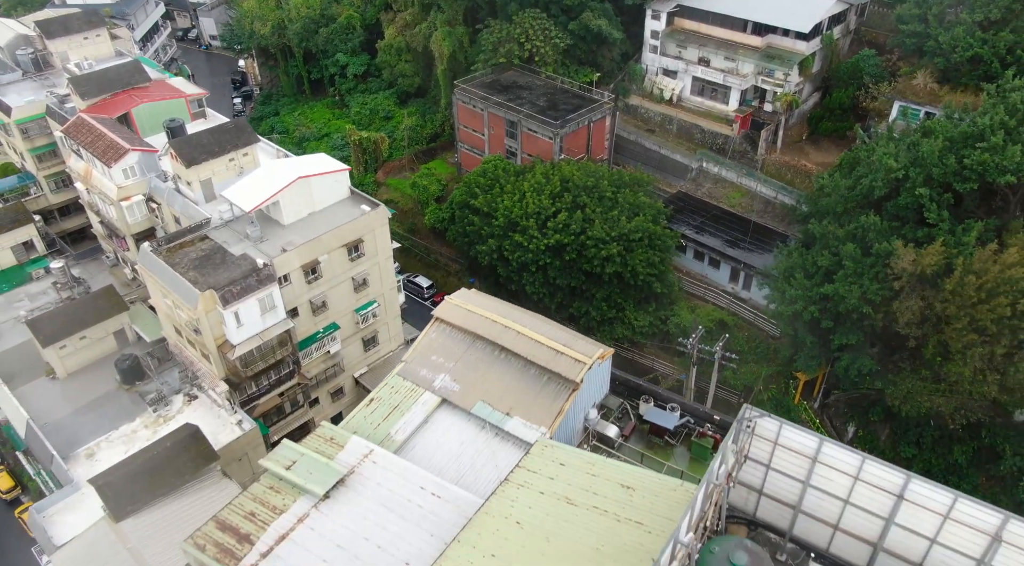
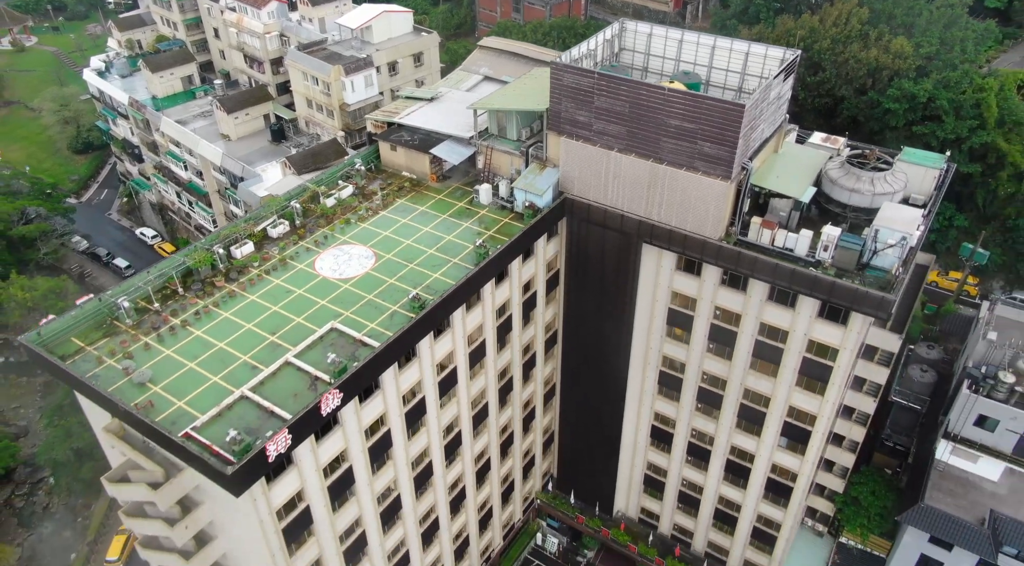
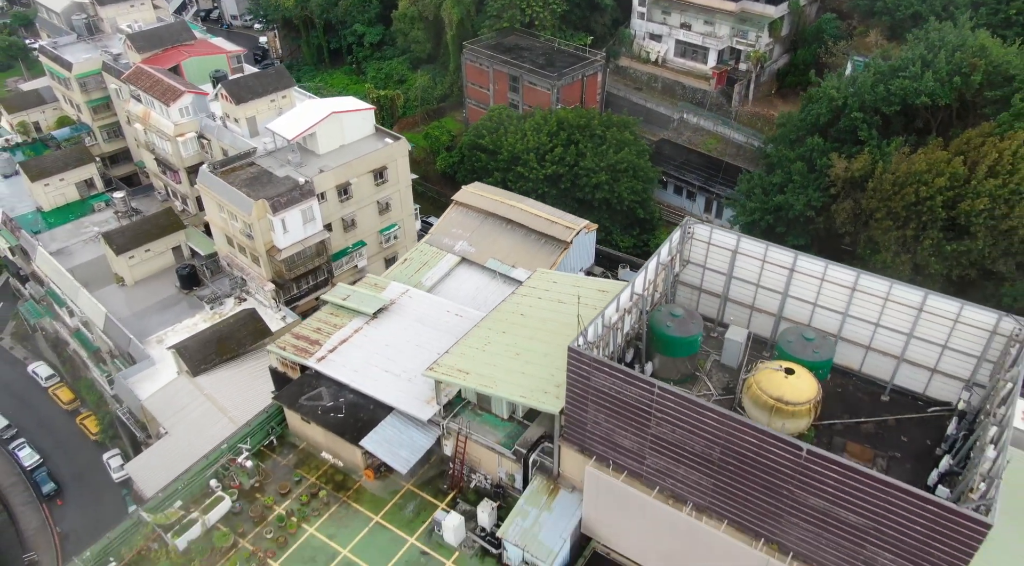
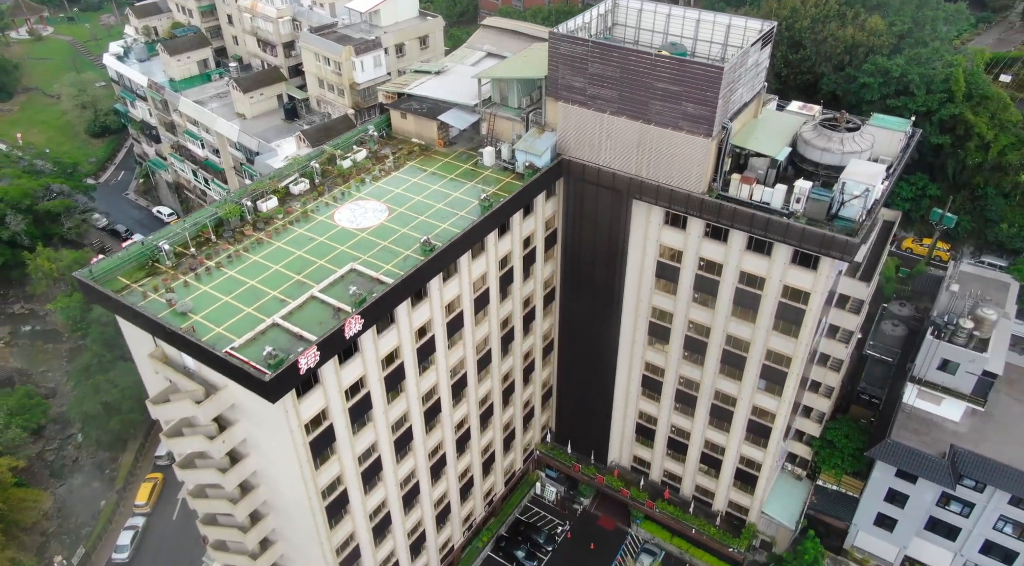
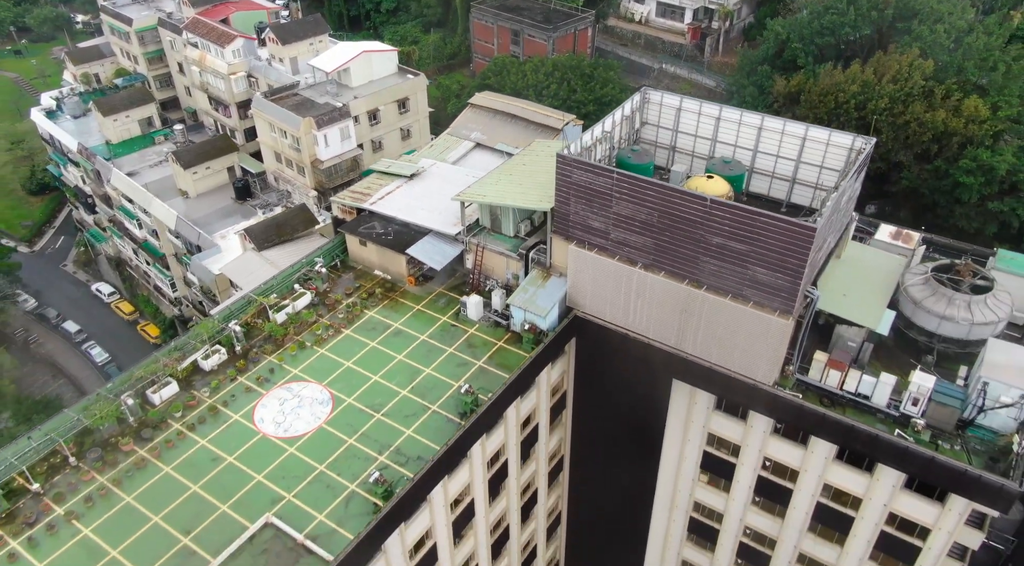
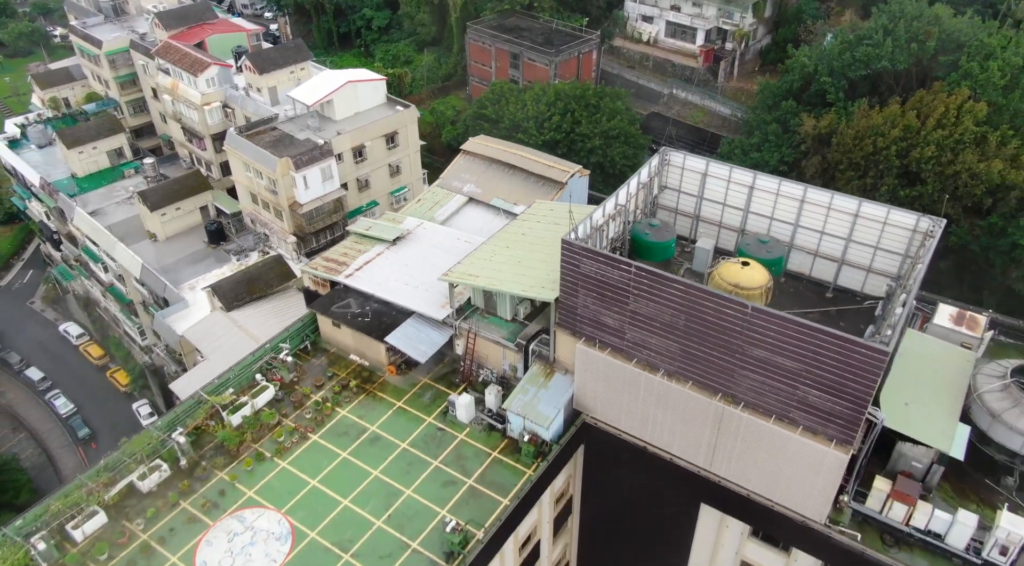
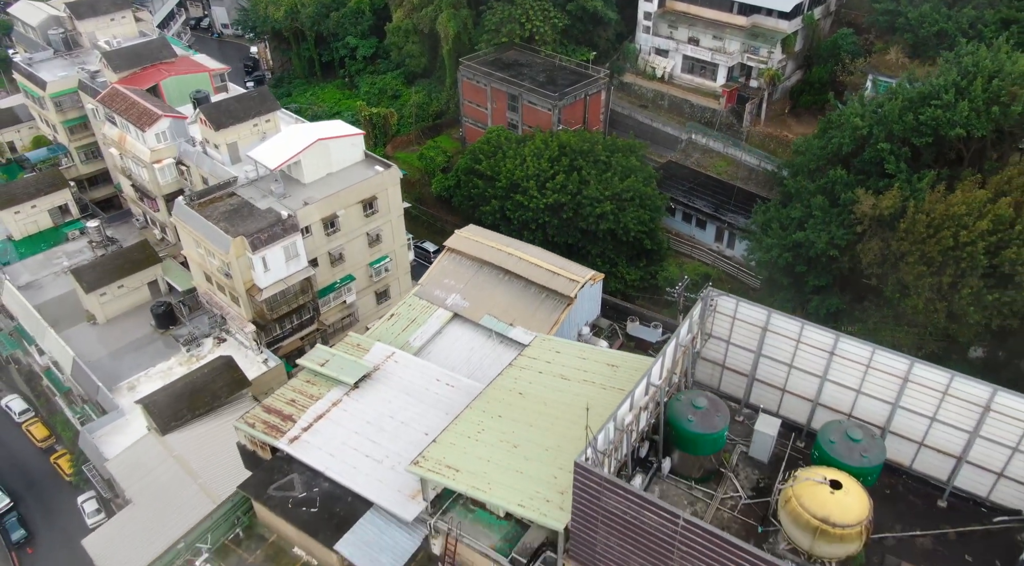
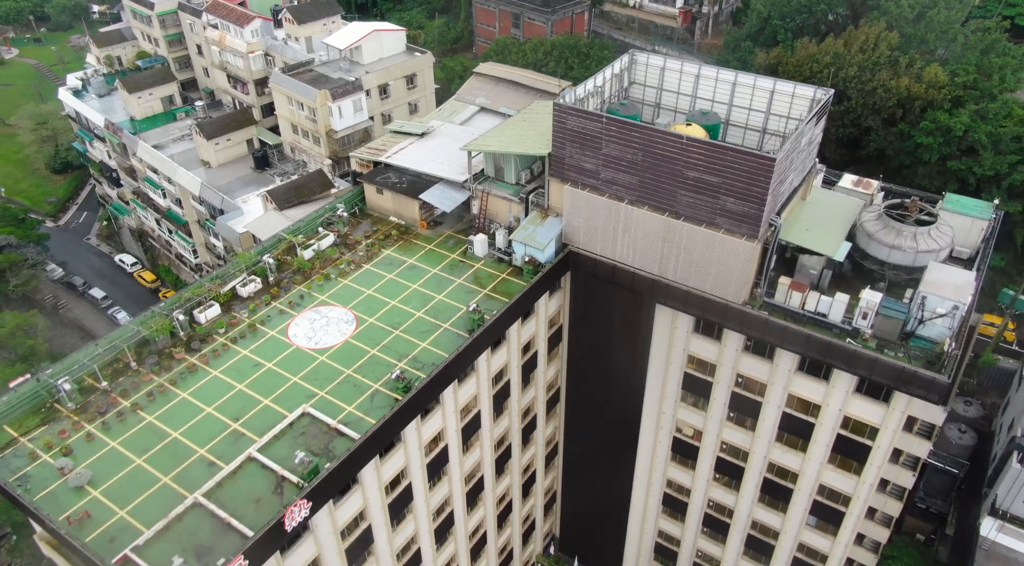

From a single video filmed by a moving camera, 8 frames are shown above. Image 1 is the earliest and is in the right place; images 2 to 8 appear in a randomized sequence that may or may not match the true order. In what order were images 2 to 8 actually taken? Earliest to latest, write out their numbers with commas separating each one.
7, 3, 6, 5, 8, 2, 4
